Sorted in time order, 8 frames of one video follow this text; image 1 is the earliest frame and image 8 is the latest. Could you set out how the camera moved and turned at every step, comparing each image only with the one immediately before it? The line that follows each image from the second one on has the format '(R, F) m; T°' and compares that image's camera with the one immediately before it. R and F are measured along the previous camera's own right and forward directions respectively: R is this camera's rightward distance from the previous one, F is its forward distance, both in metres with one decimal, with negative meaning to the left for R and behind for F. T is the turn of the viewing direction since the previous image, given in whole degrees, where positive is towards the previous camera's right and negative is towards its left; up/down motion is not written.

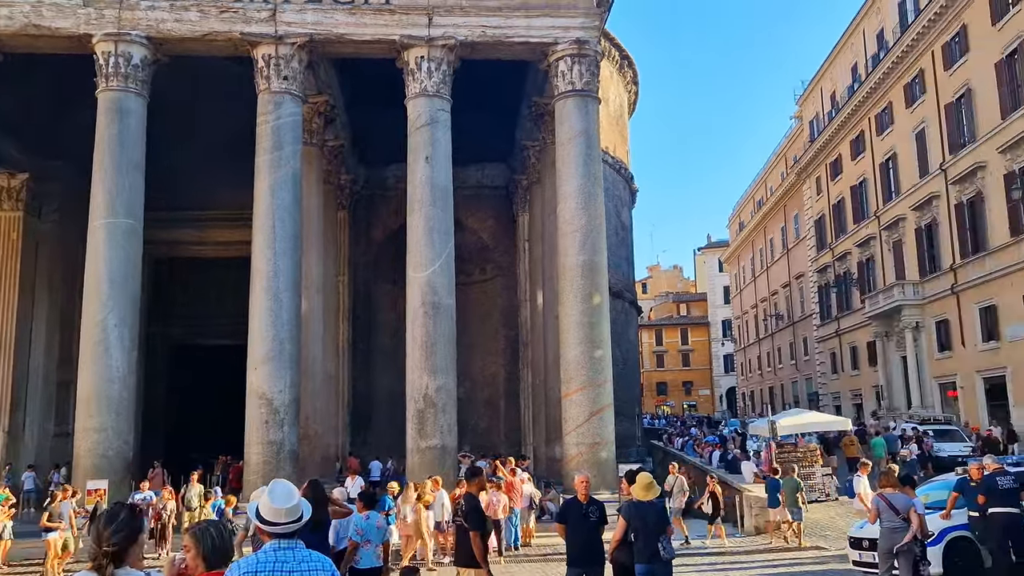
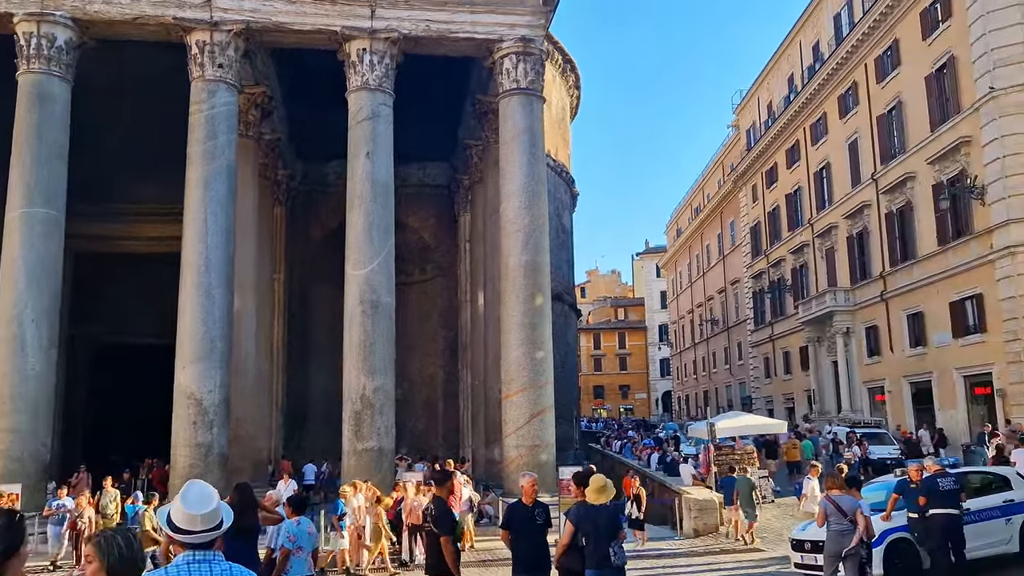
(0.0, +0.3) m; +4°
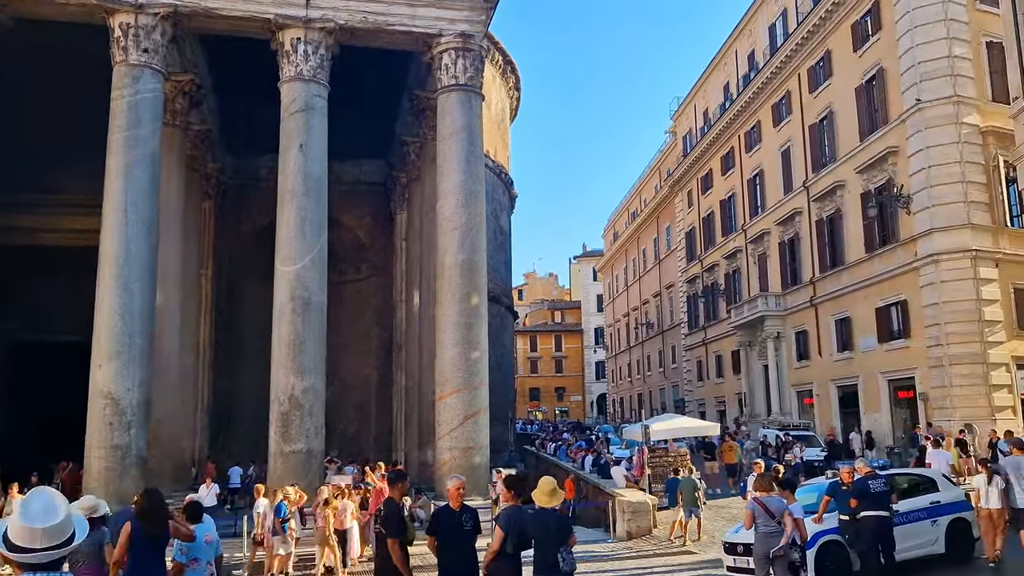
(0.0, +0.2) m; +4°
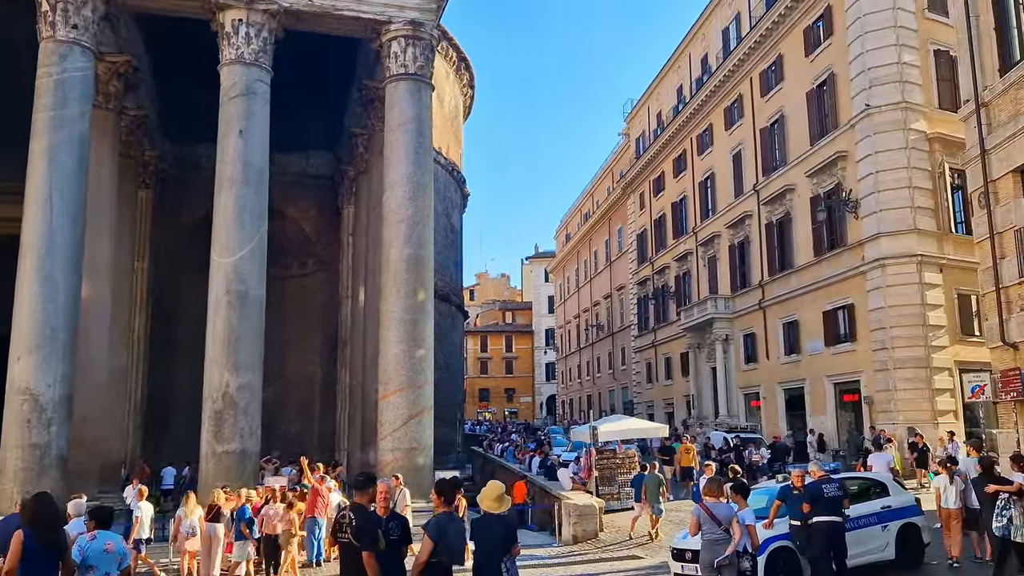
(+0.1, +0.4) m; +3°
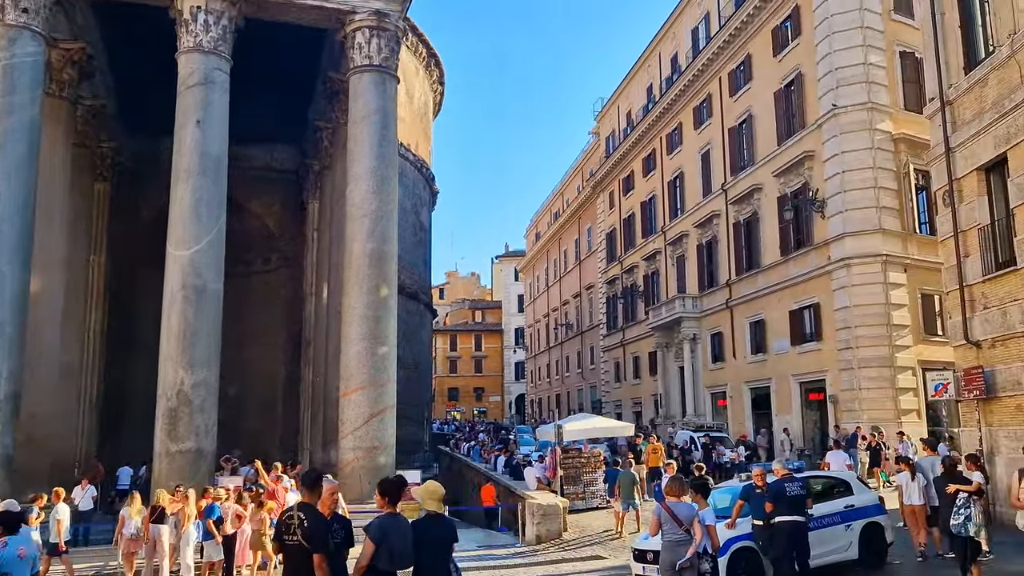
(+0.1, +0.2) m; +2°
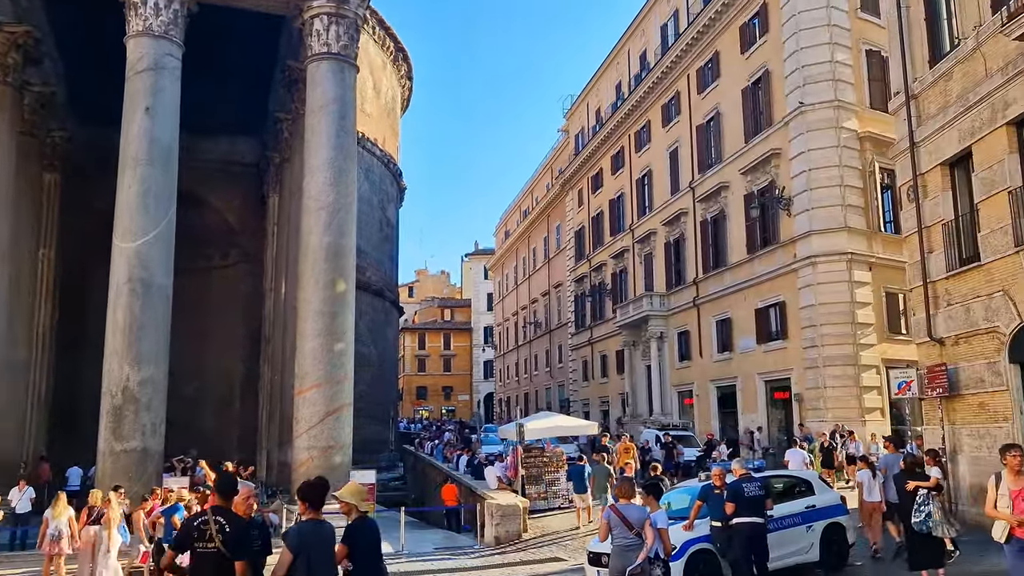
(+0.2, +0.3) m; +2°
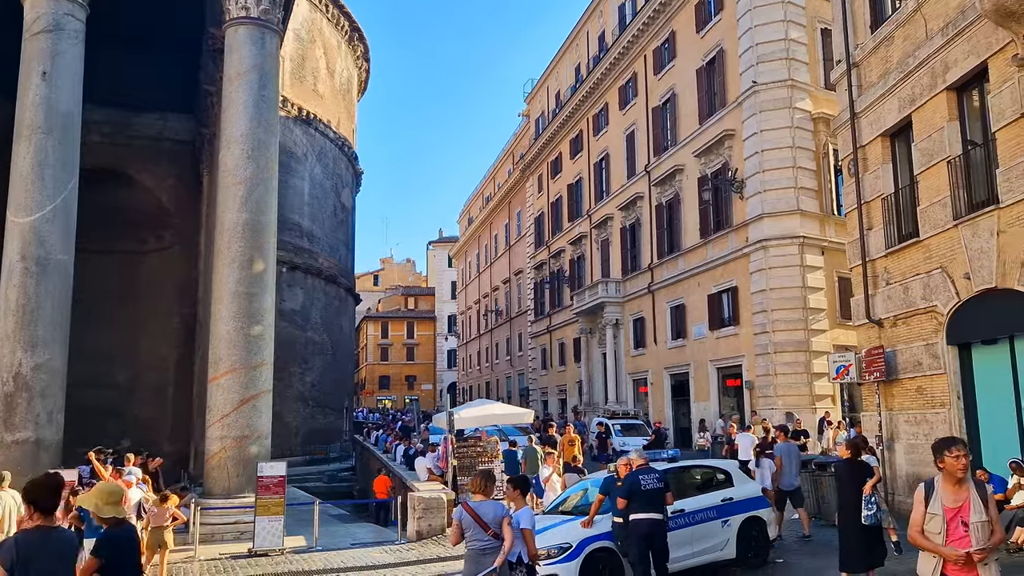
(+0.7, +0.8) m; +2°
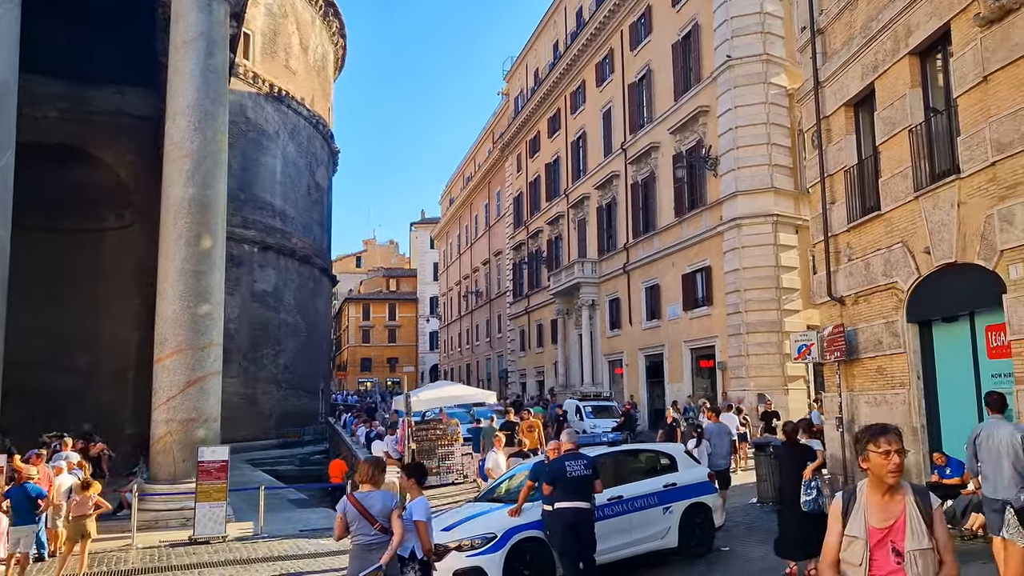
(+0.5, +0.5) m; +1°
